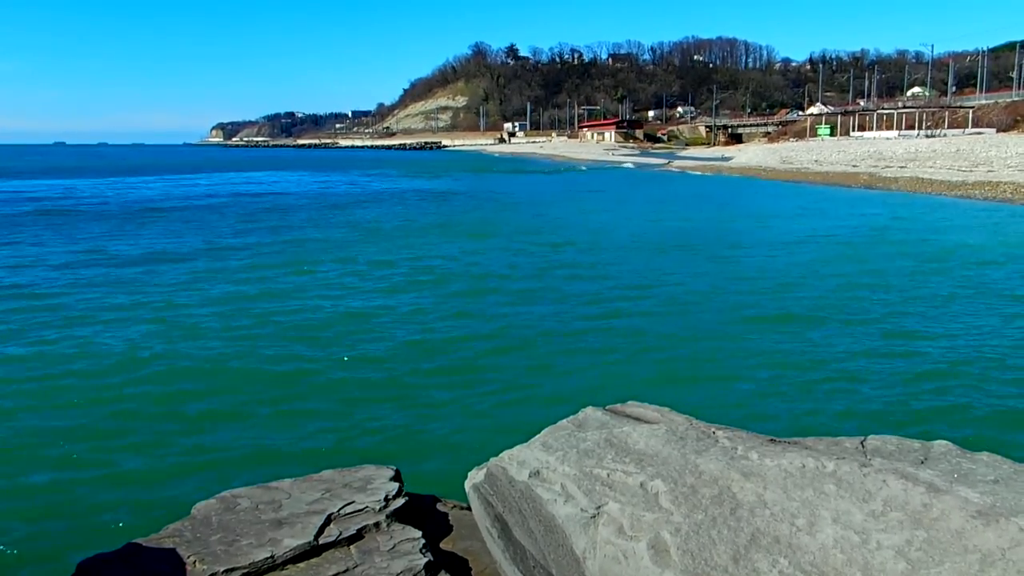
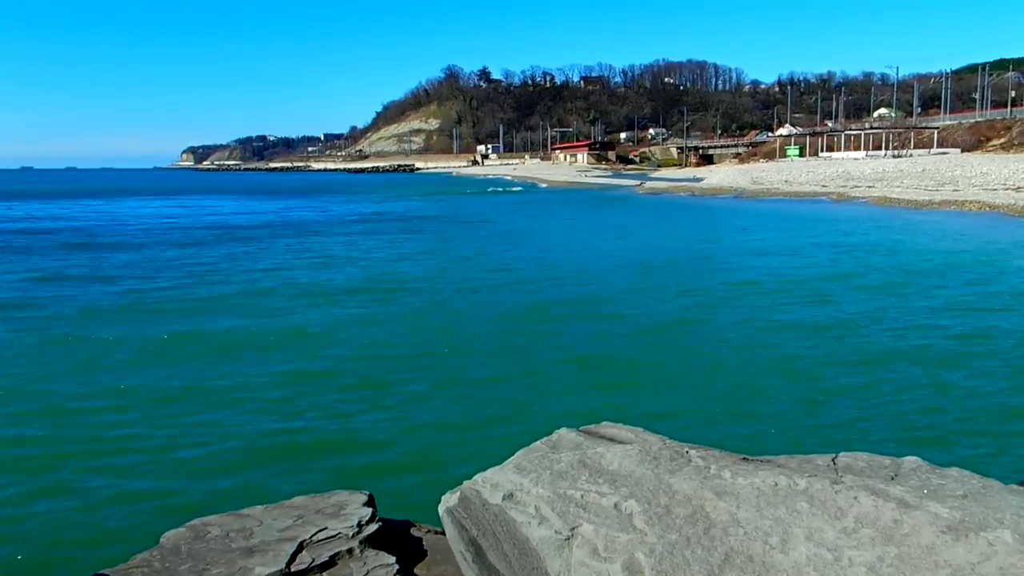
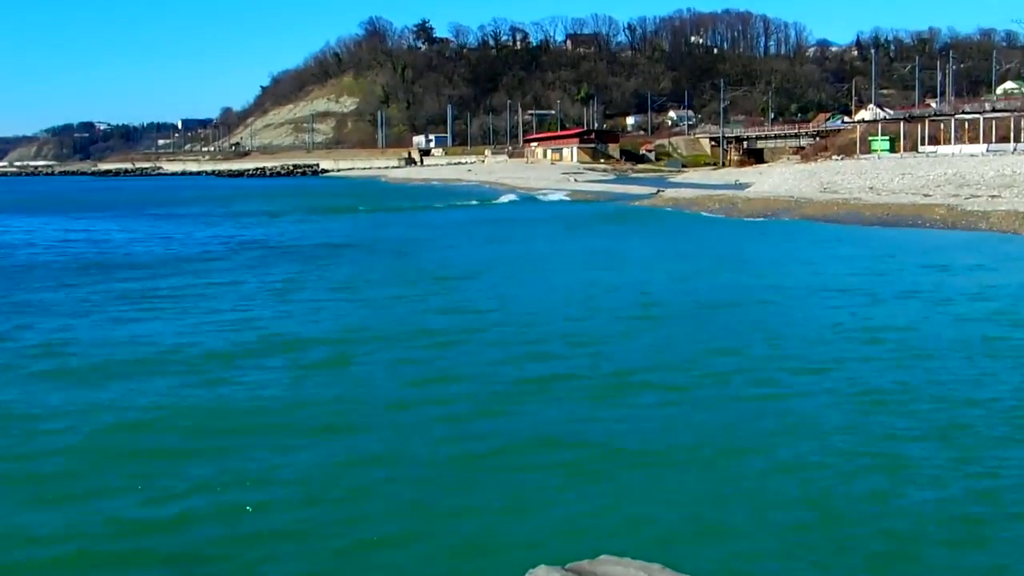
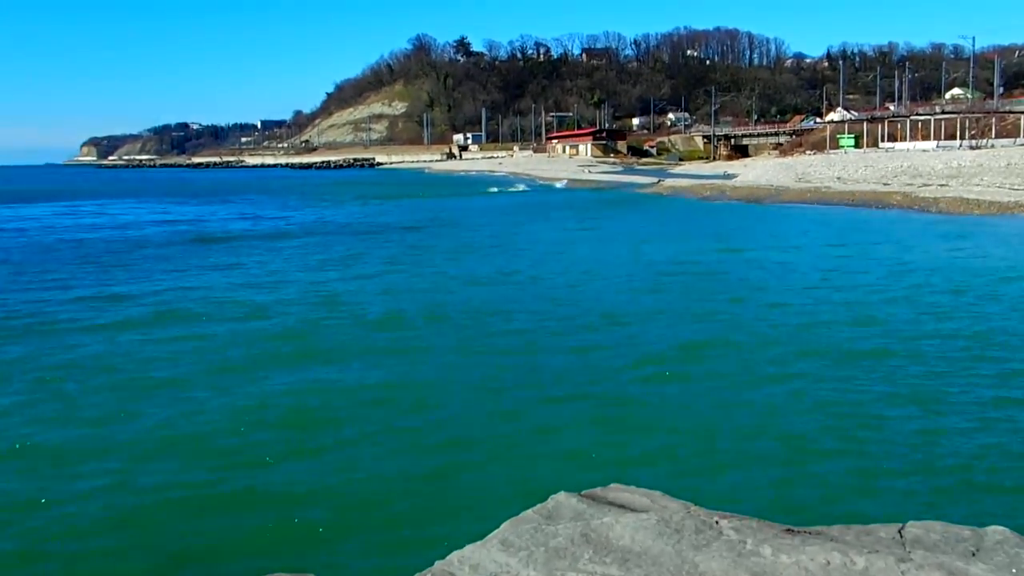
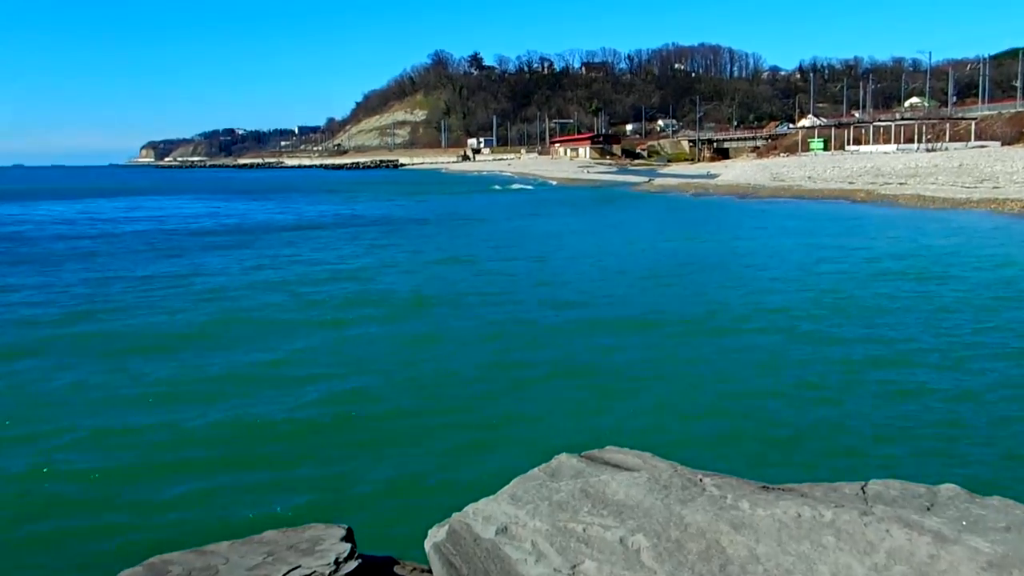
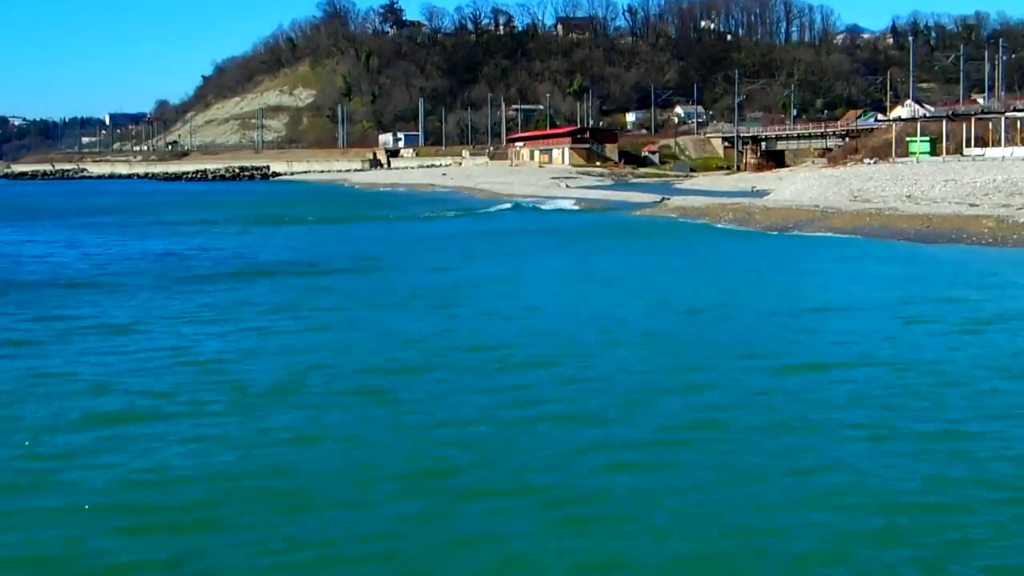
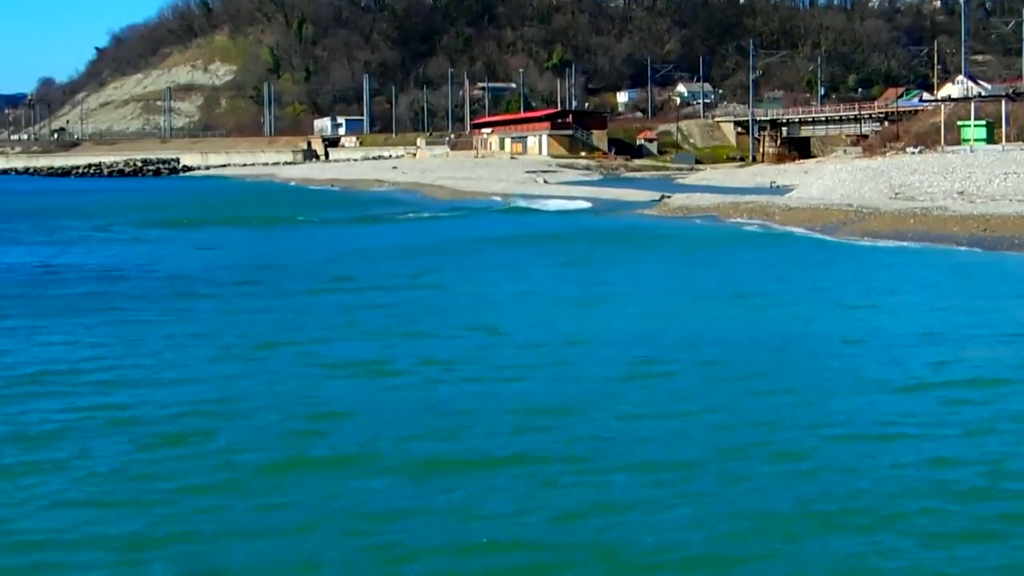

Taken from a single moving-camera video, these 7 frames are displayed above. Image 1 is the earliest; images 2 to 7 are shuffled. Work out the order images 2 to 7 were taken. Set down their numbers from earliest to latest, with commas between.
2, 5, 4, 3, 6, 7
